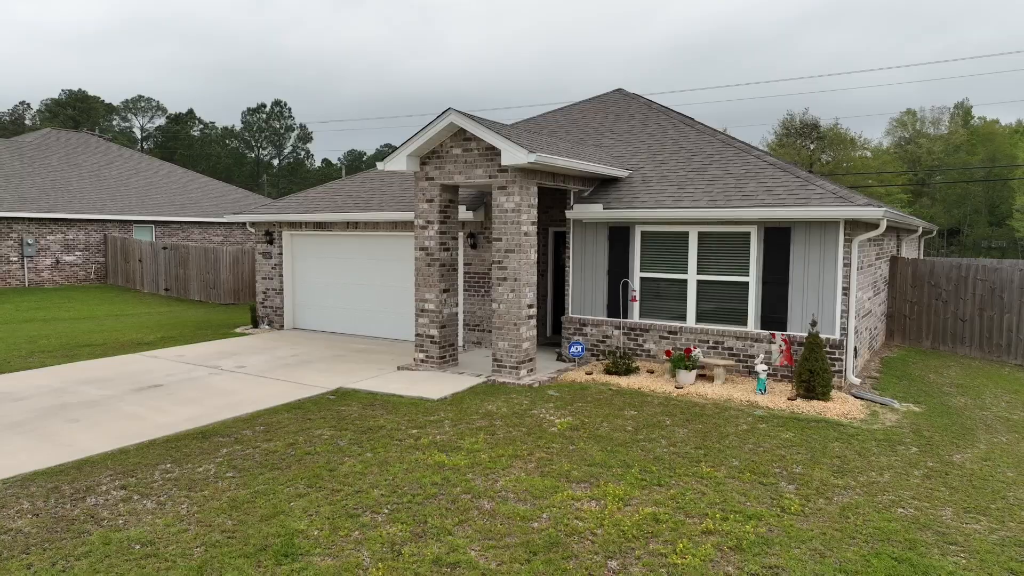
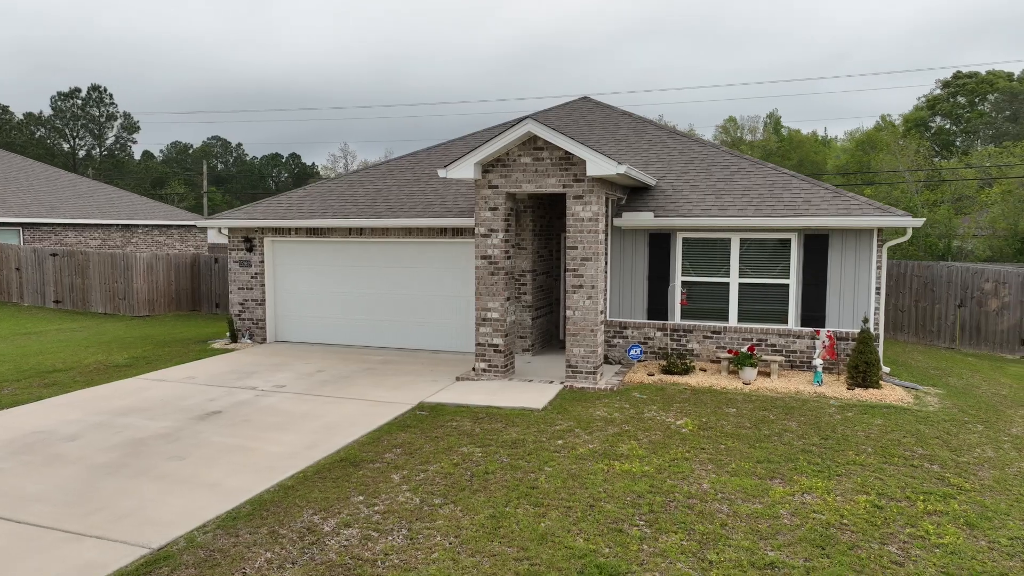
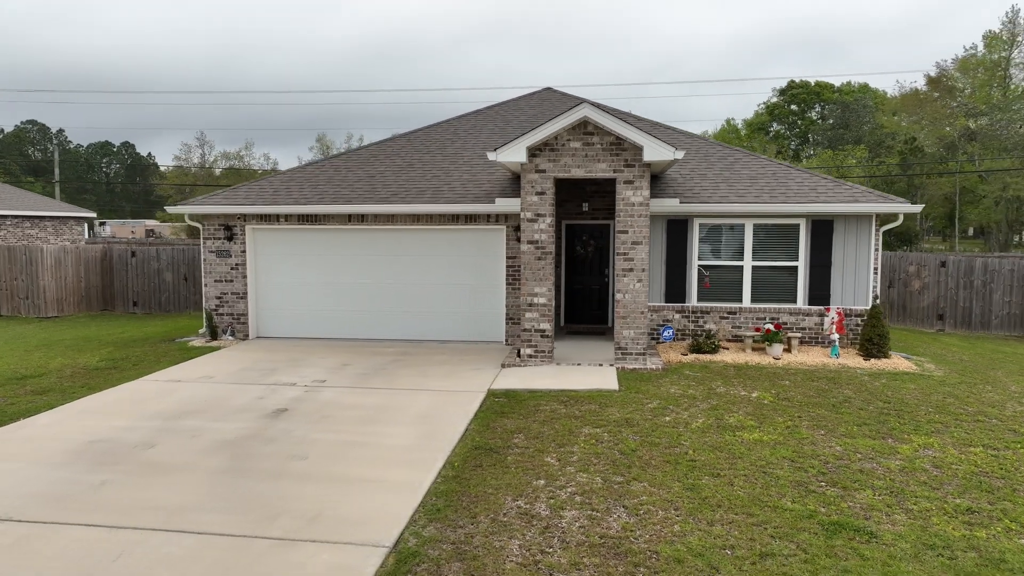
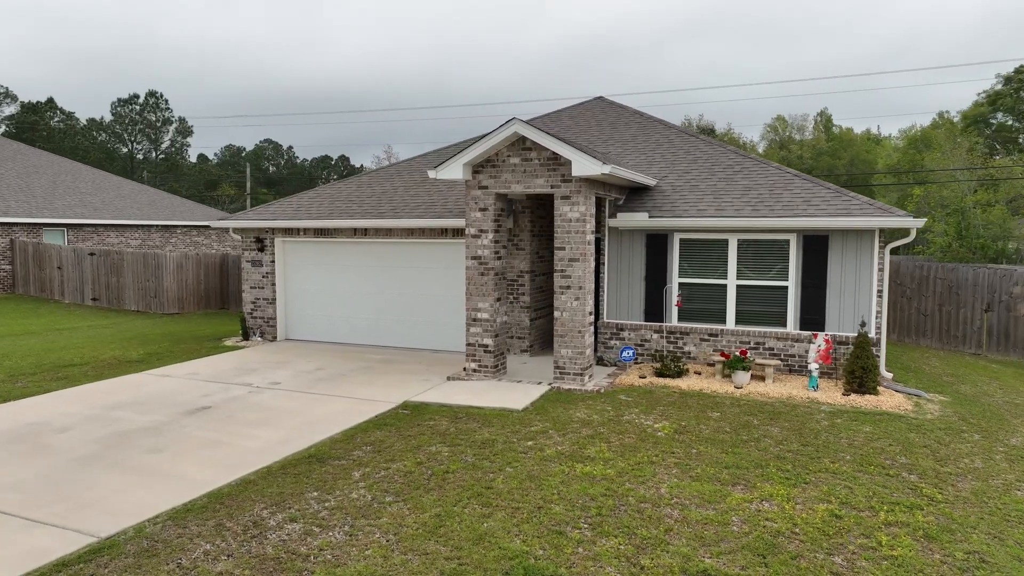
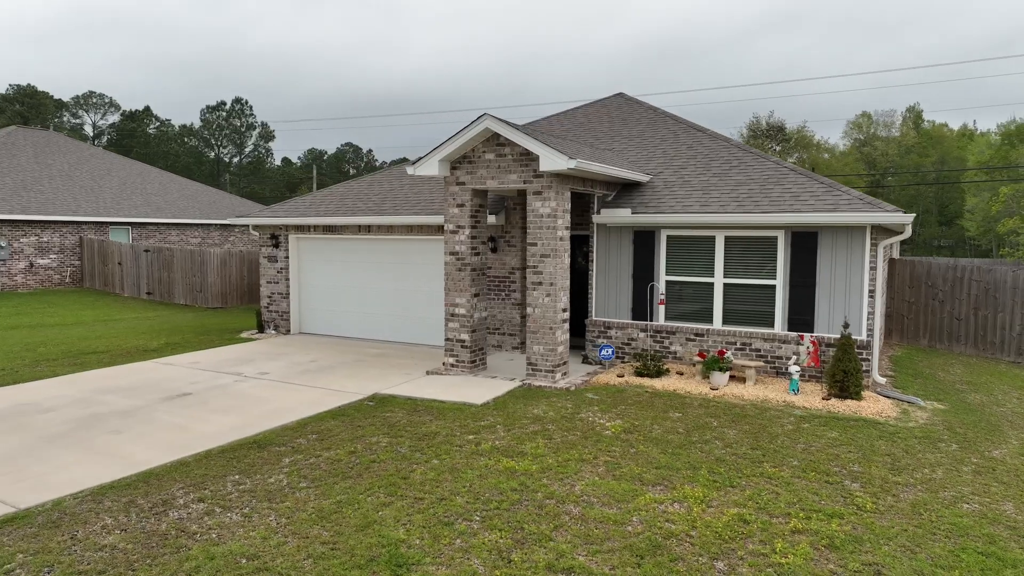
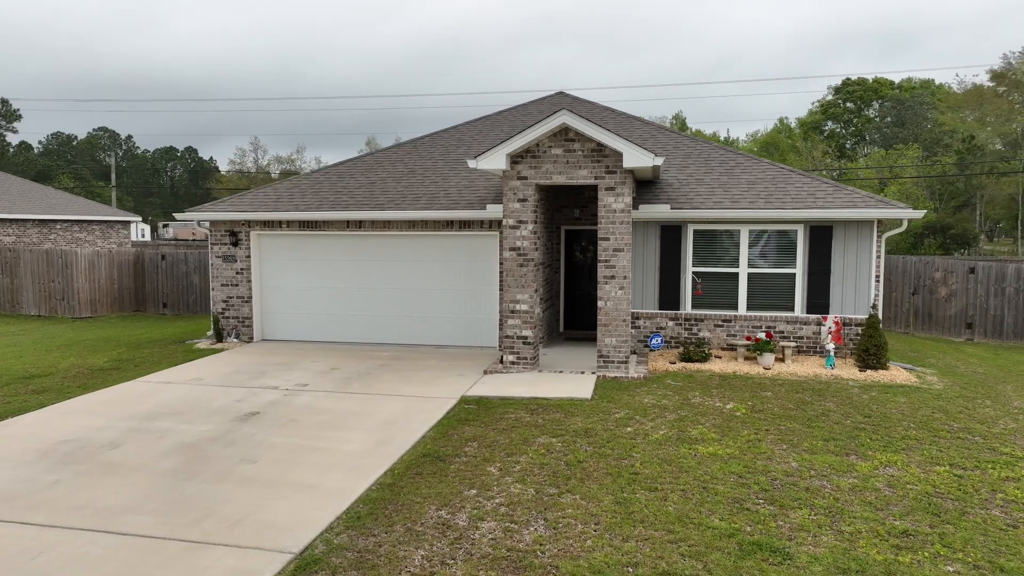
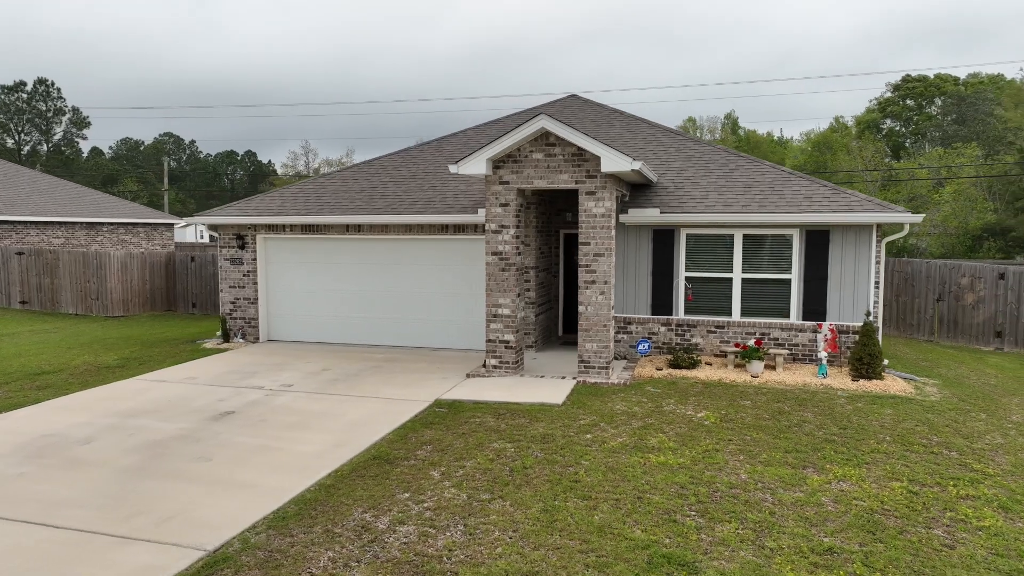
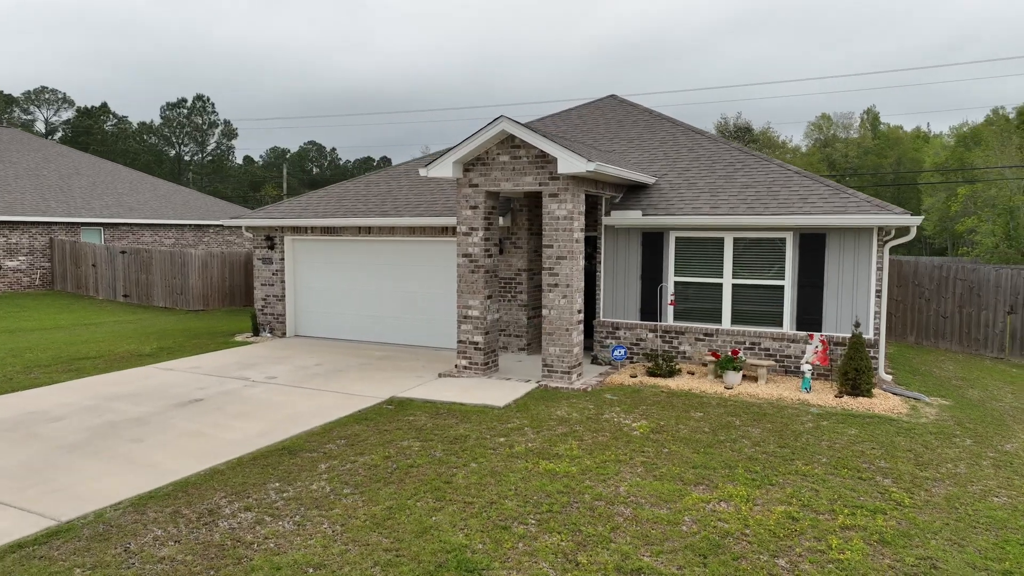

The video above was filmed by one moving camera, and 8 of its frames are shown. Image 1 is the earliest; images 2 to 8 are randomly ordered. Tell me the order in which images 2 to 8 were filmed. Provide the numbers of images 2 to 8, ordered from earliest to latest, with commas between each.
5, 8, 4, 2, 7, 6, 3
